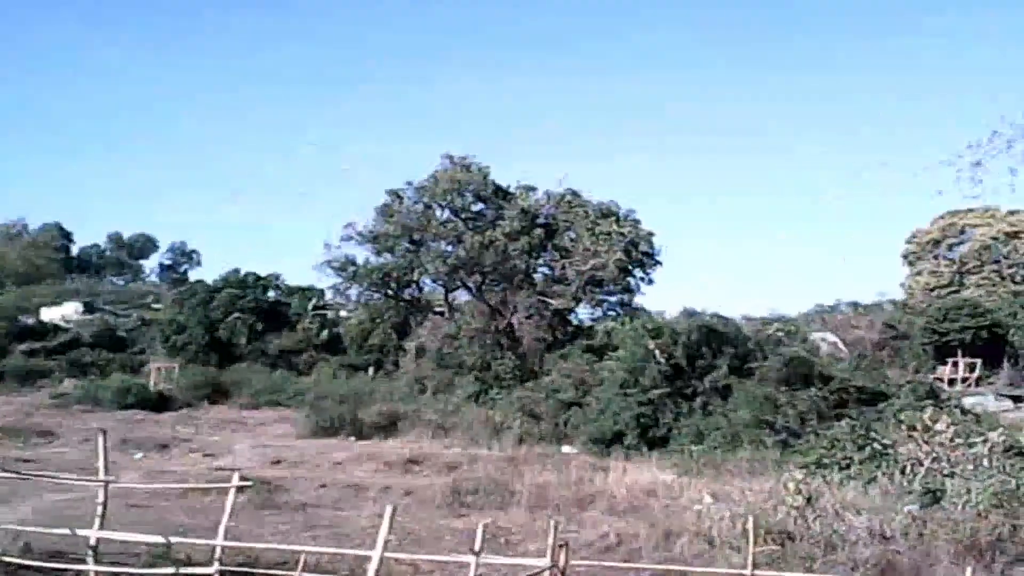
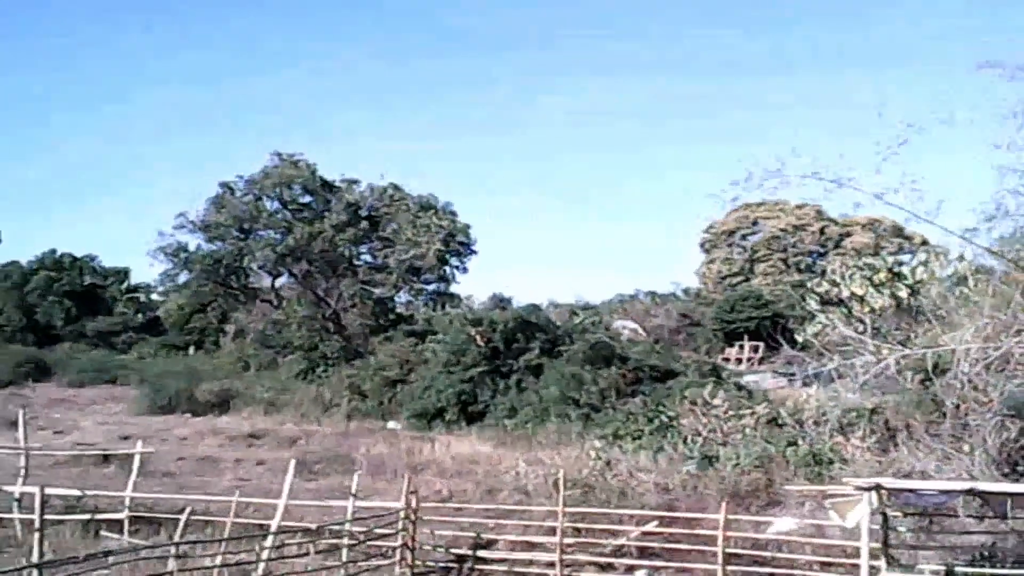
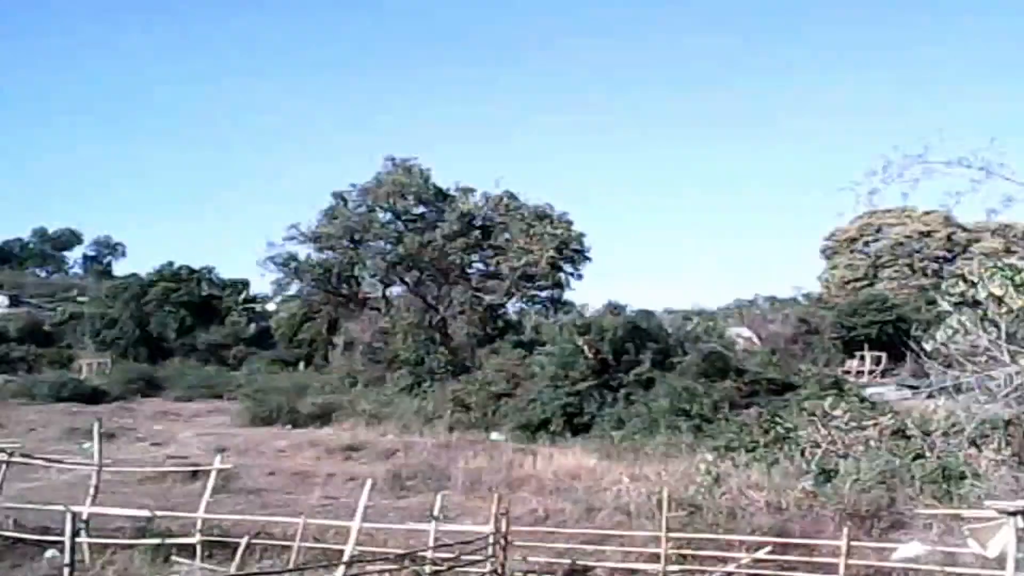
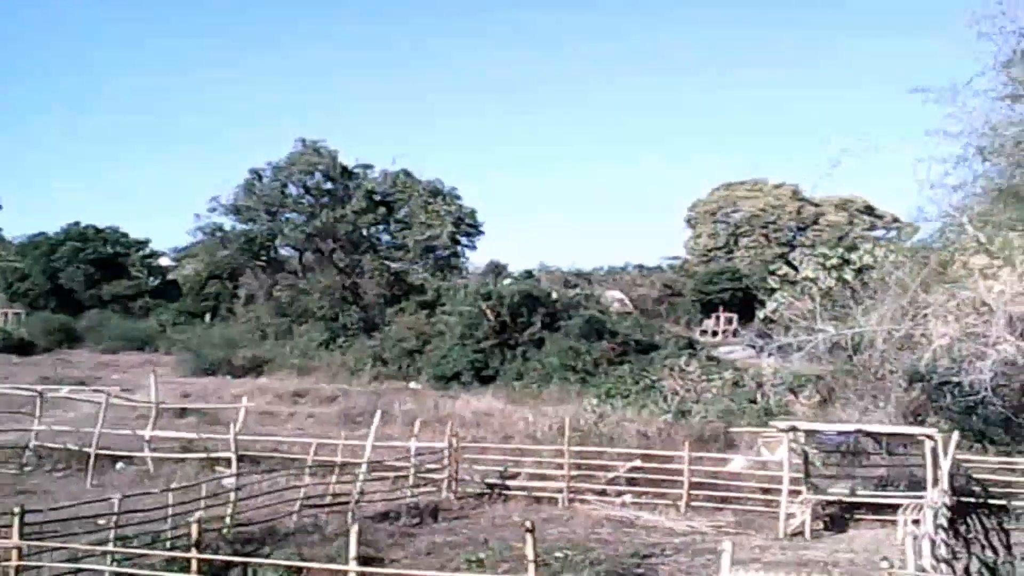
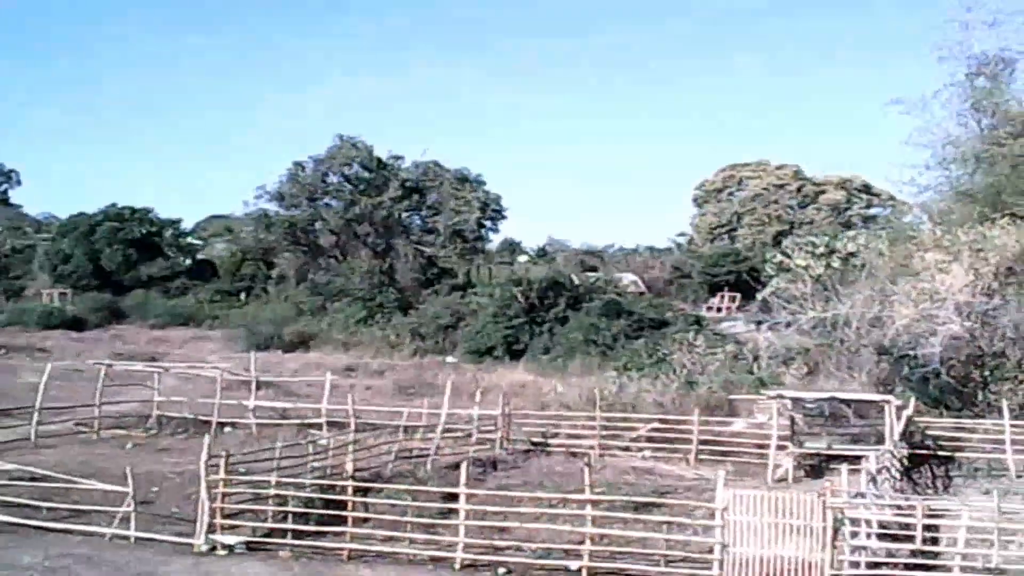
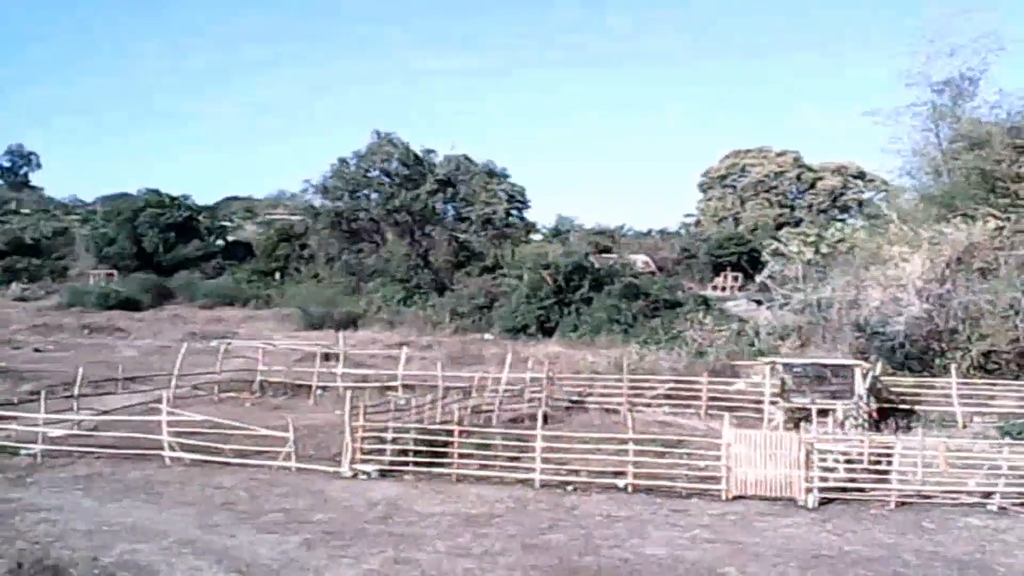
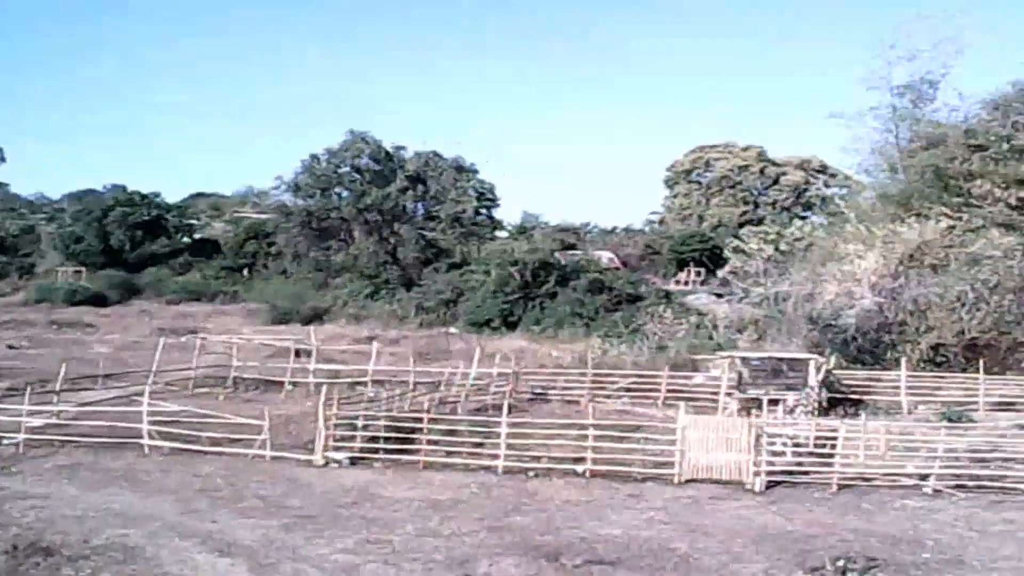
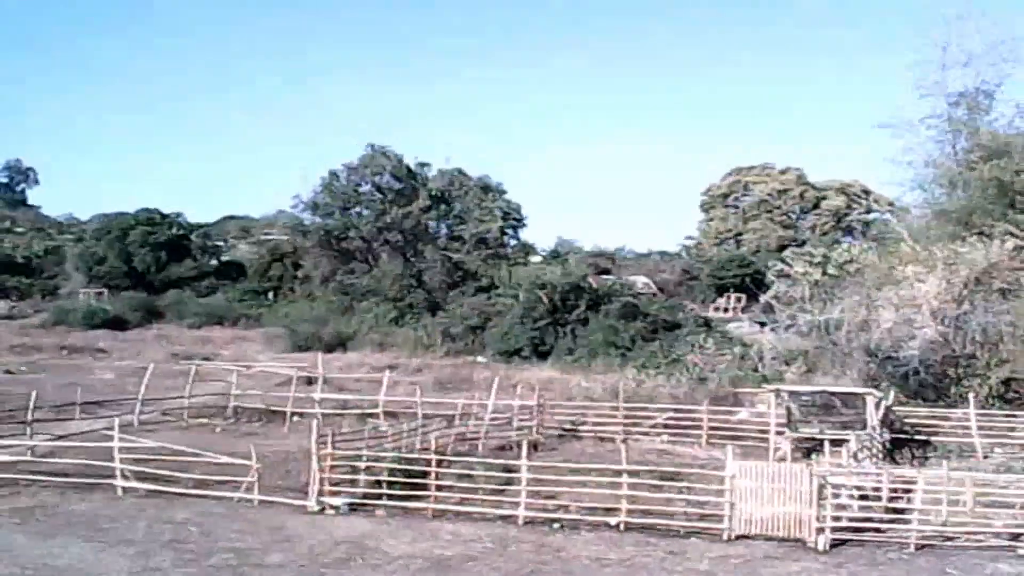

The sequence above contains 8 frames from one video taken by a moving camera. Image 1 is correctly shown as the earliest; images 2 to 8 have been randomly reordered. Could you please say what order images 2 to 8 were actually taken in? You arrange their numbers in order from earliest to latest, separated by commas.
3, 2, 4, 5, 8, 6, 7
